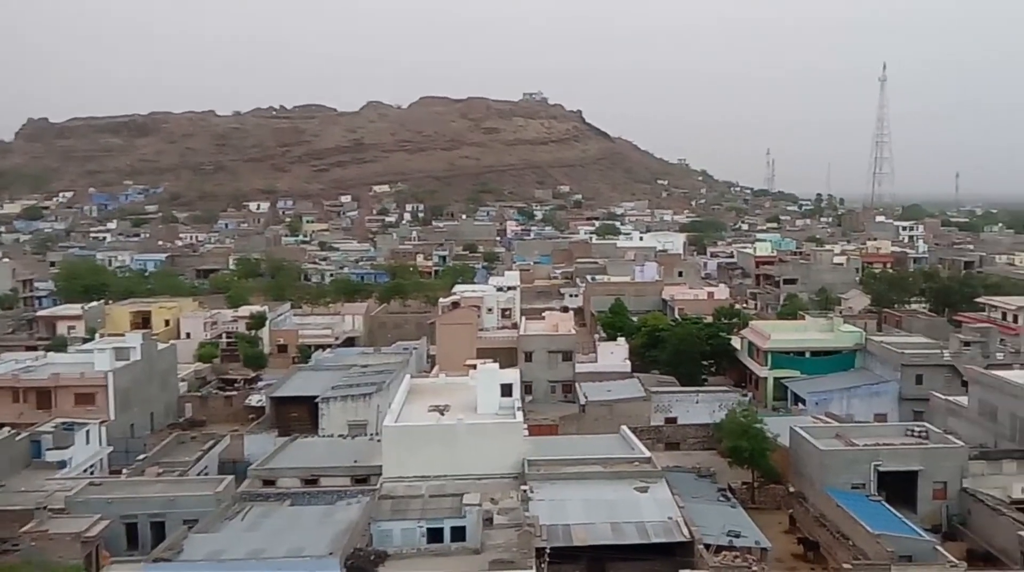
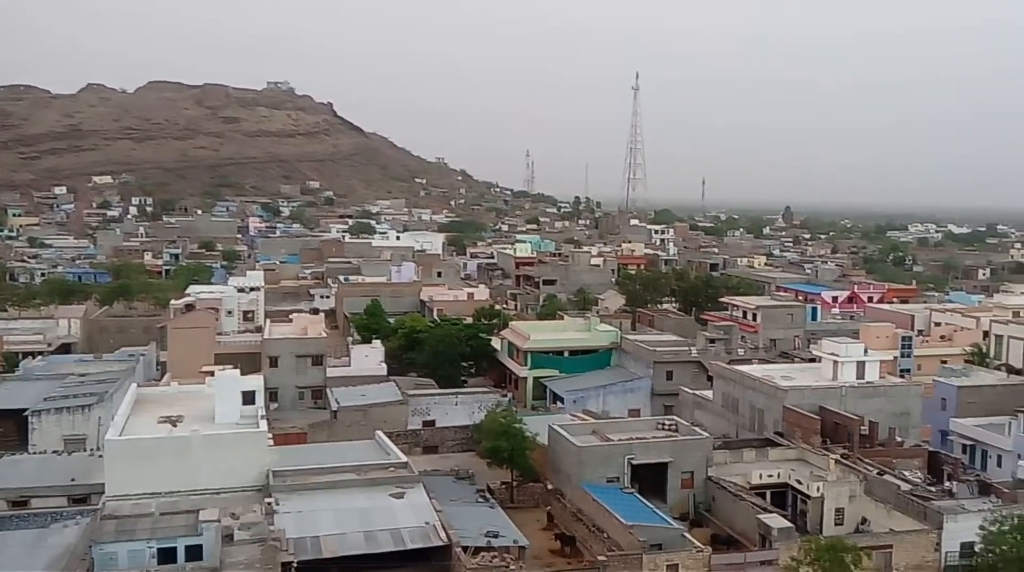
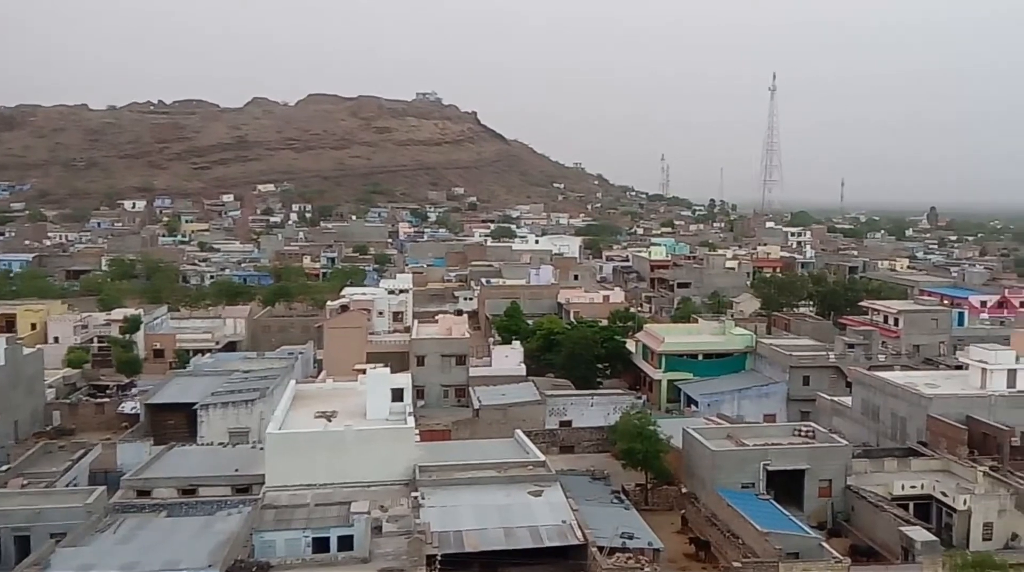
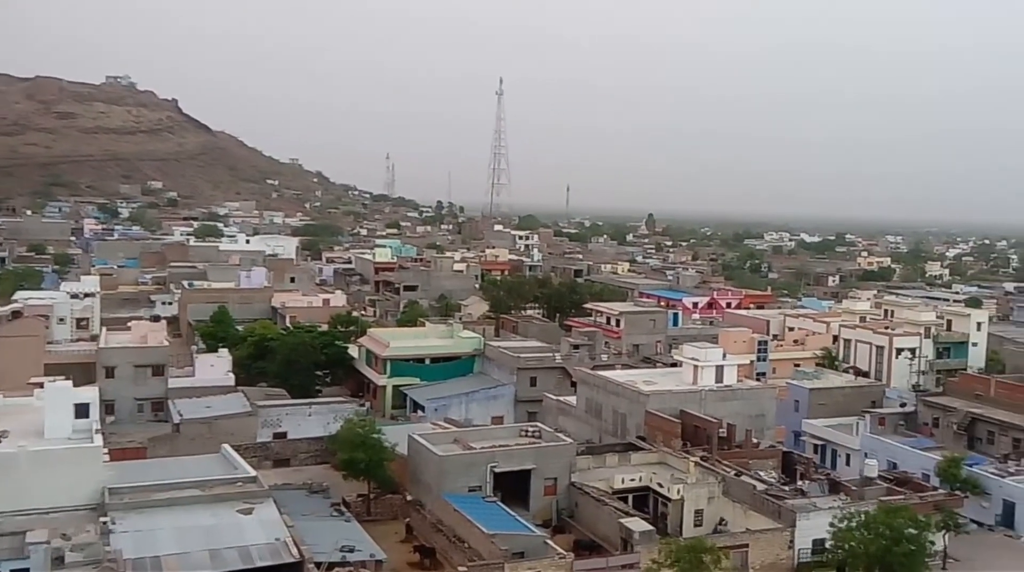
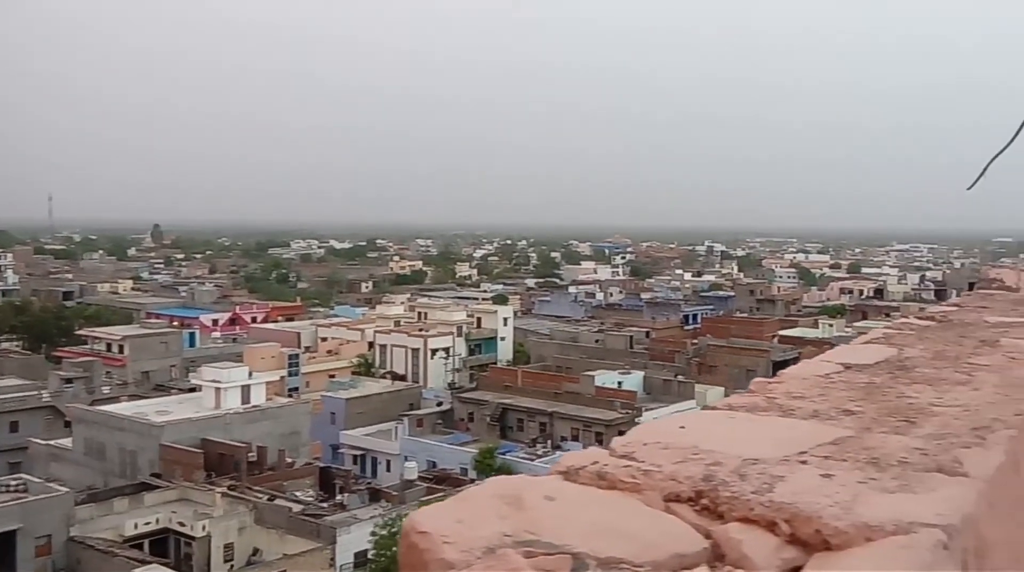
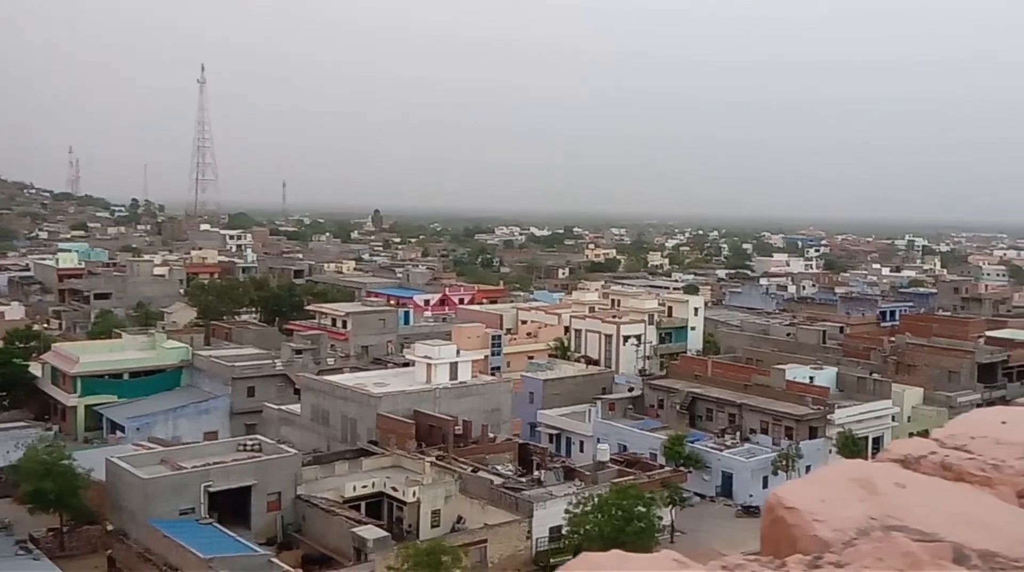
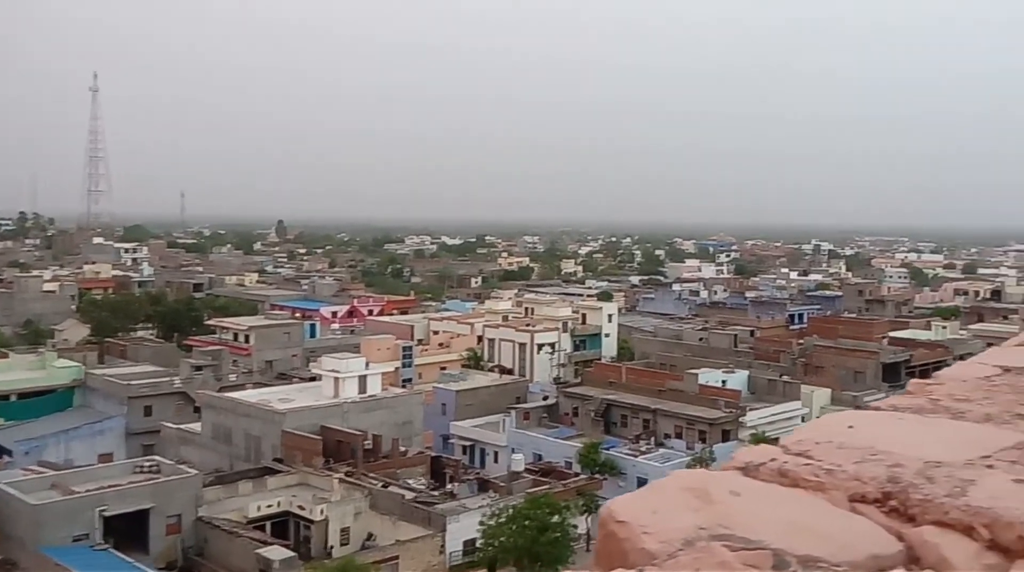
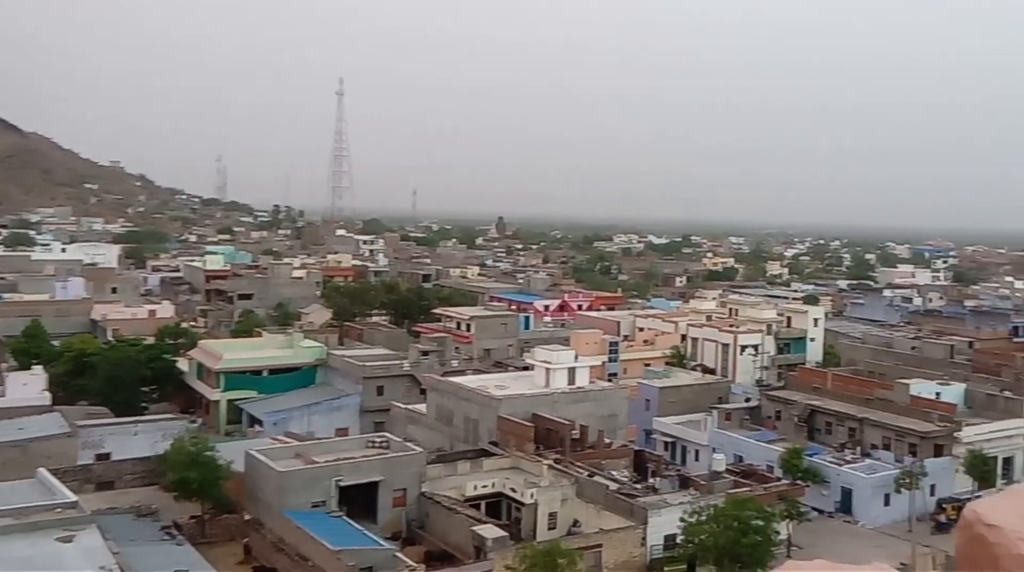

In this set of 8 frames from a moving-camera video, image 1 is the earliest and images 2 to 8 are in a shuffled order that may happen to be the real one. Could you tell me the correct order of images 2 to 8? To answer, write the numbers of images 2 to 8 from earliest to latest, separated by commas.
3, 2, 4, 8, 6, 7, 5
